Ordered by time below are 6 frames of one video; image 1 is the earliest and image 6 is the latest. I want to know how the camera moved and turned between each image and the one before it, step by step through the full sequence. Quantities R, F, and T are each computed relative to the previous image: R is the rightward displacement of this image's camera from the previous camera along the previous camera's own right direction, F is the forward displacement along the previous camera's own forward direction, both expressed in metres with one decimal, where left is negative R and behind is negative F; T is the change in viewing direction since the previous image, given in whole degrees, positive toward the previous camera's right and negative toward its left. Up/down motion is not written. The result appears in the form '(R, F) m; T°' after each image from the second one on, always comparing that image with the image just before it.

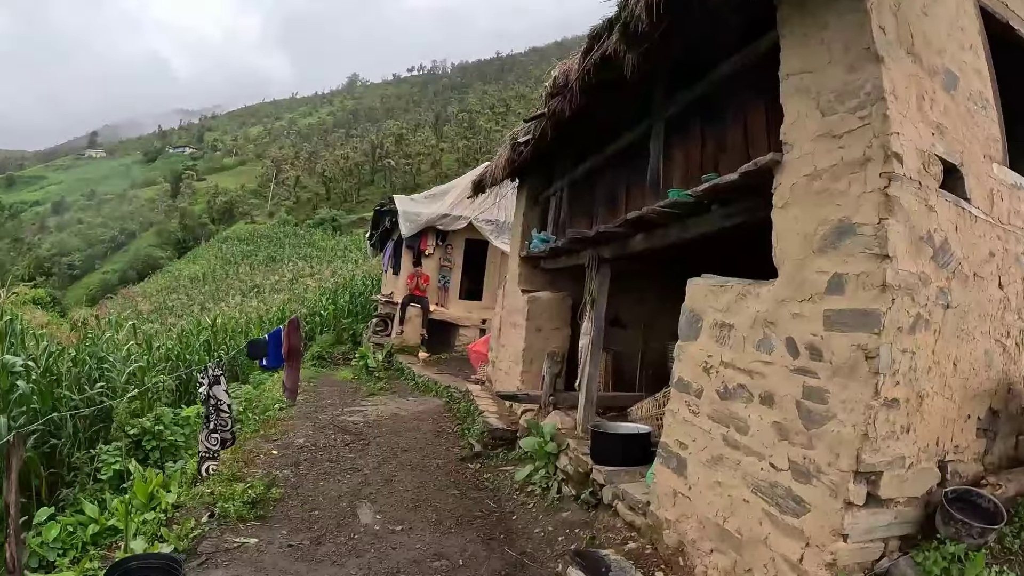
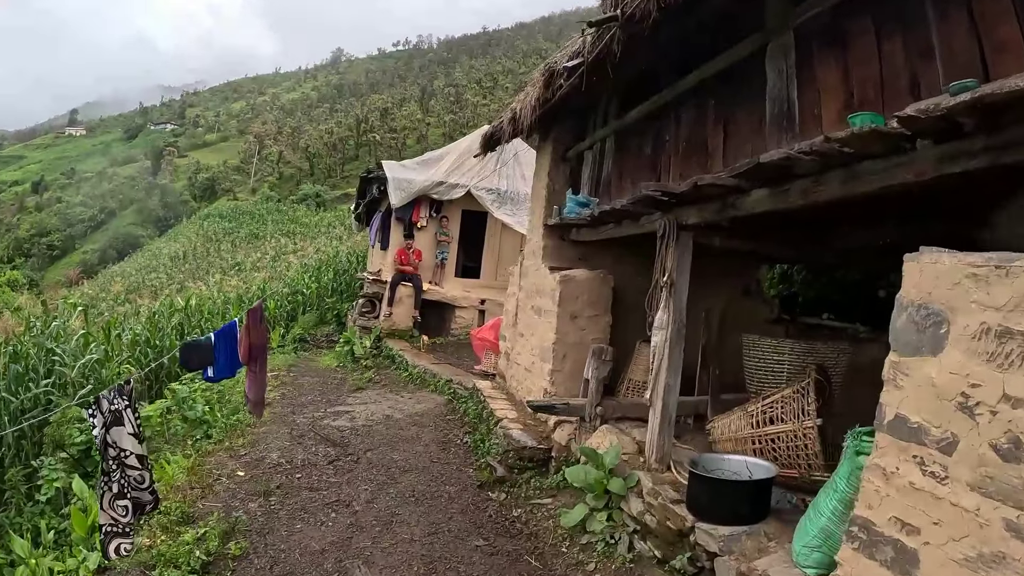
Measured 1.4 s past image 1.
(-0.2, +1.4) m; +1°
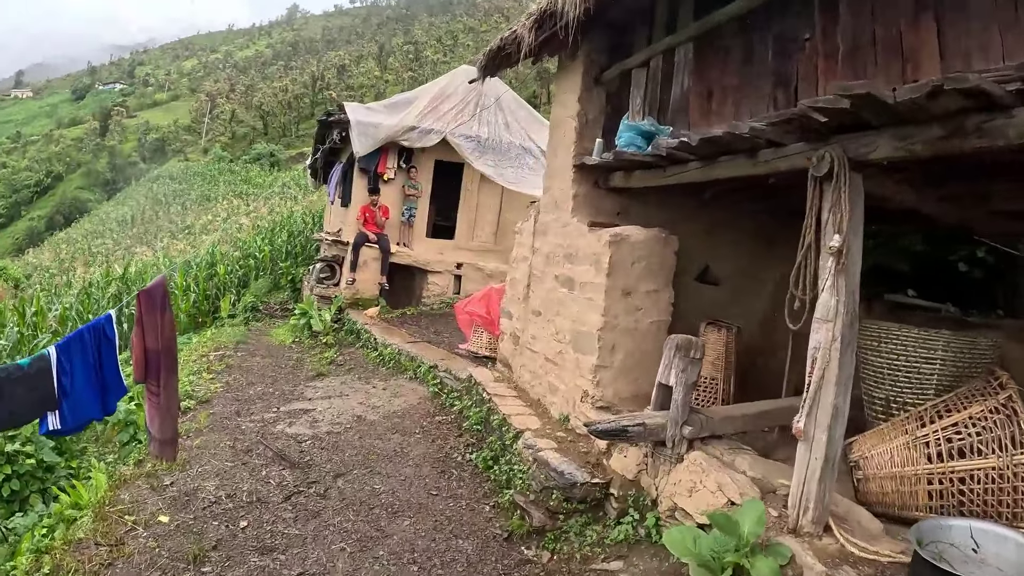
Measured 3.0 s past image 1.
(-0.3, +1.5) m; +2°
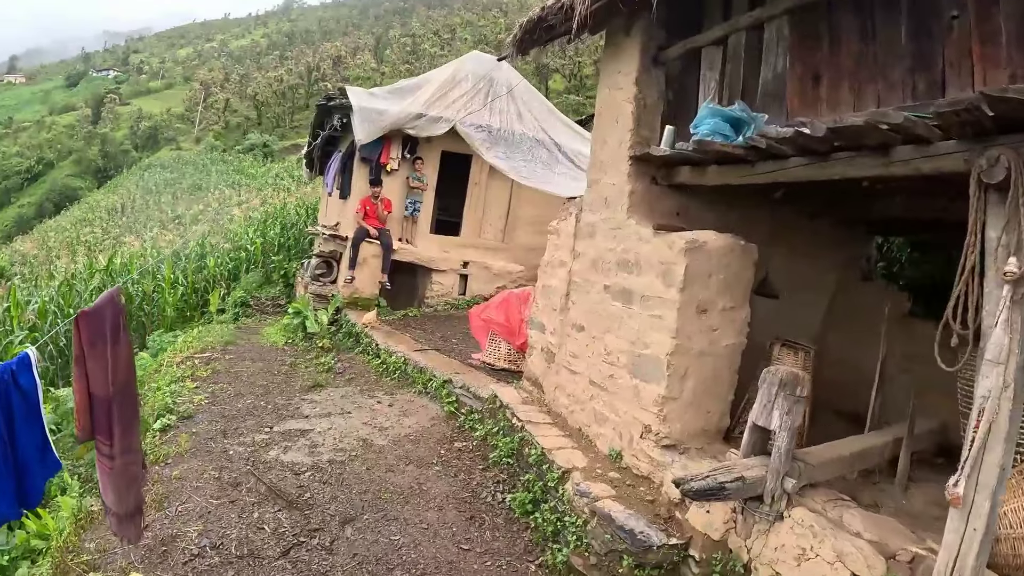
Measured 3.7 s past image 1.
(-0.2, +0.7) m; +1°
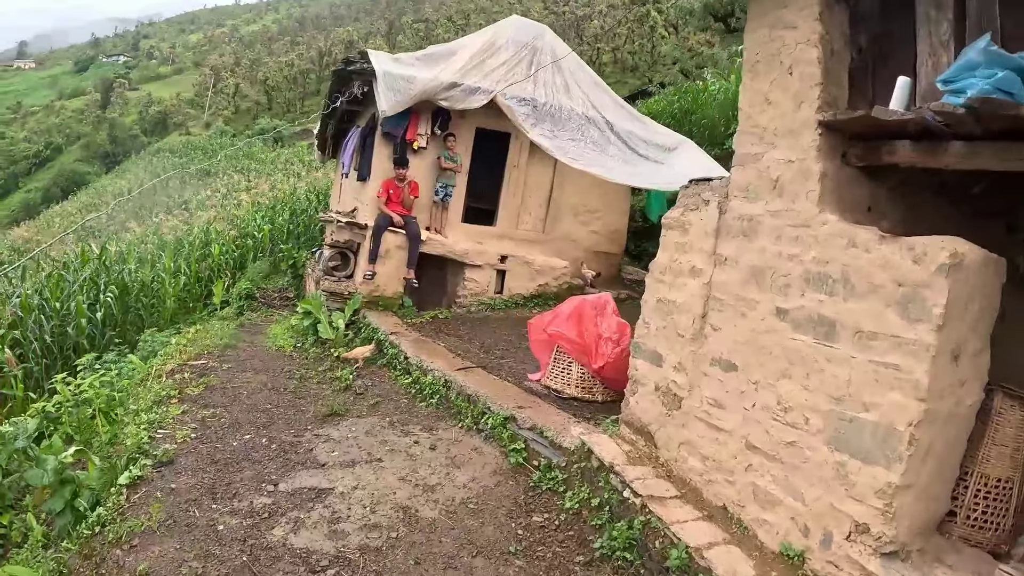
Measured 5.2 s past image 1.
(-0.3, +1.2) m; 0°
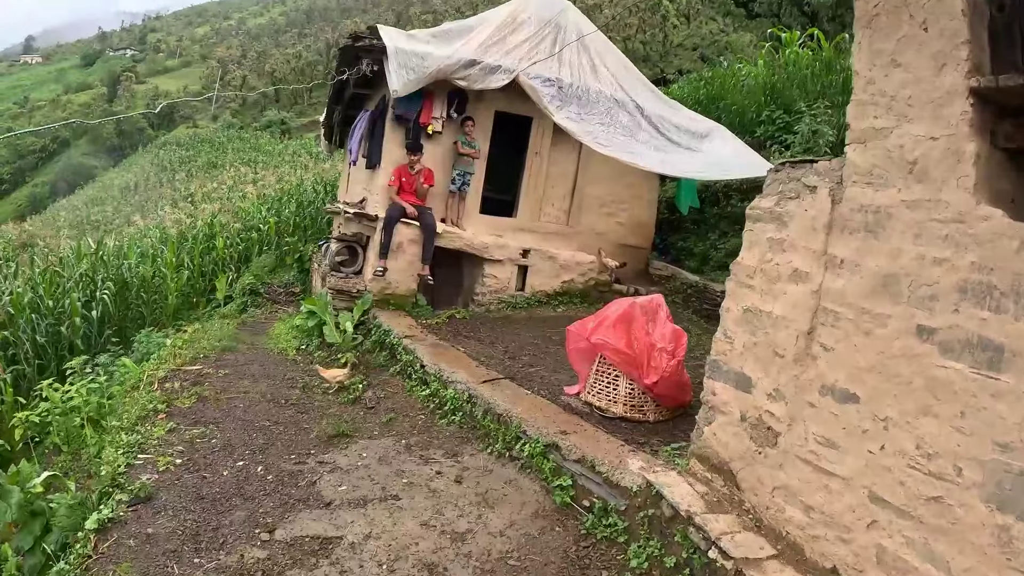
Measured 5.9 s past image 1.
(-0.1, +0.6) m; 0°
